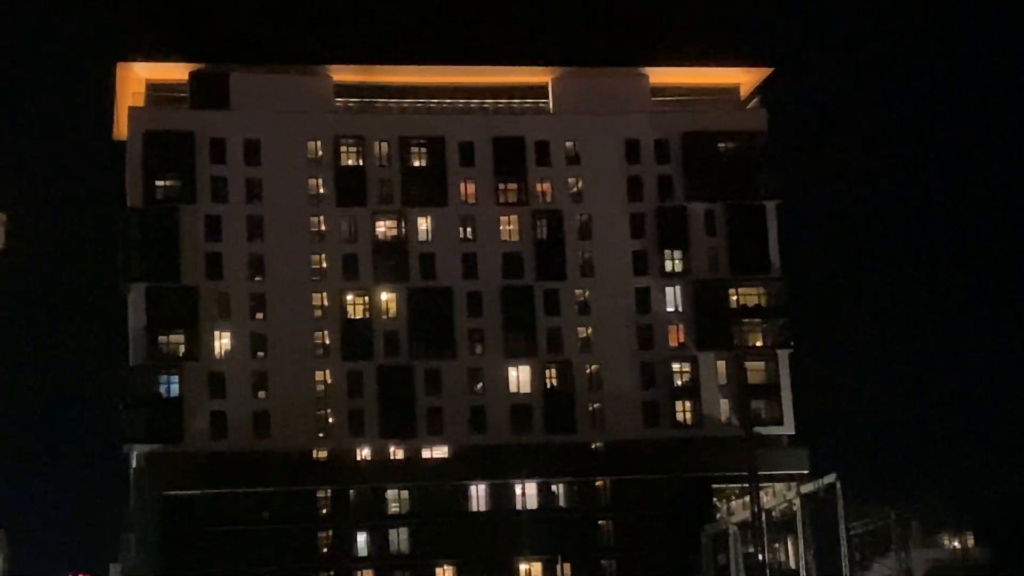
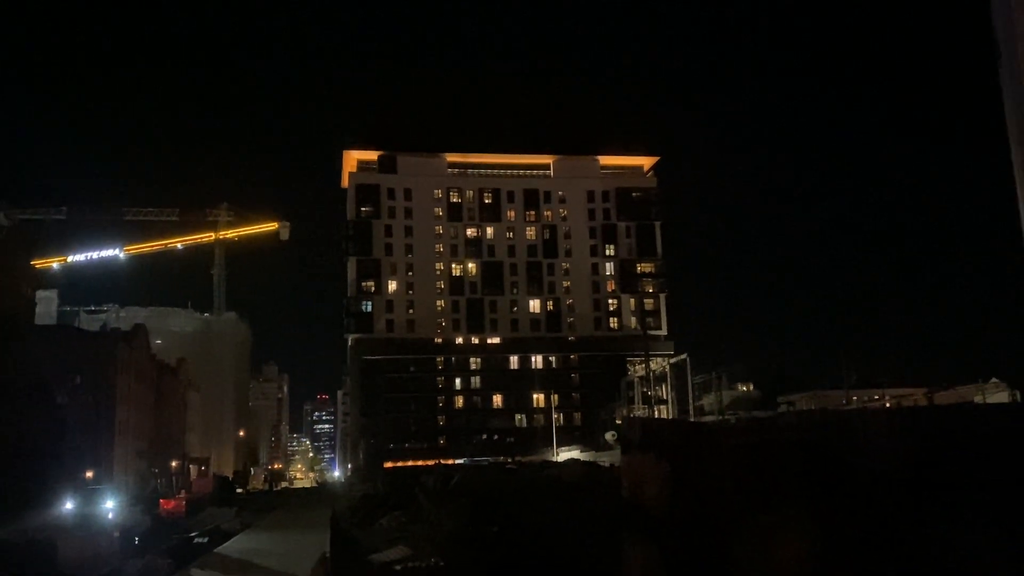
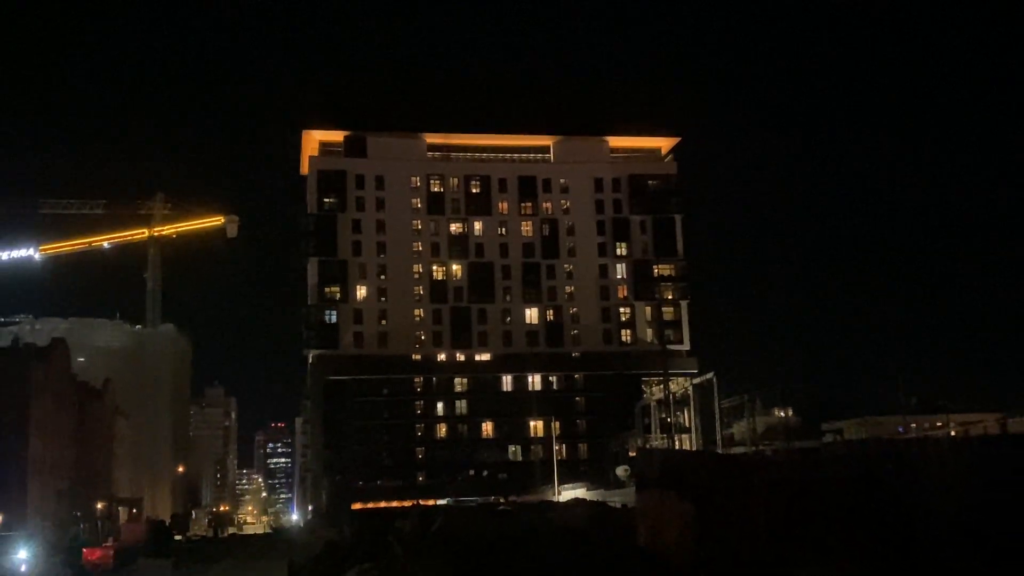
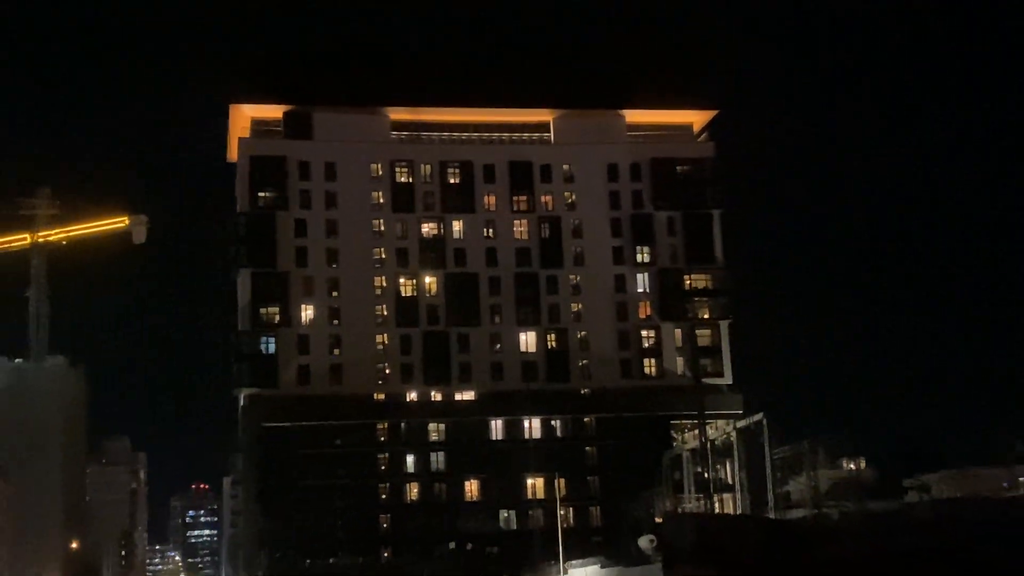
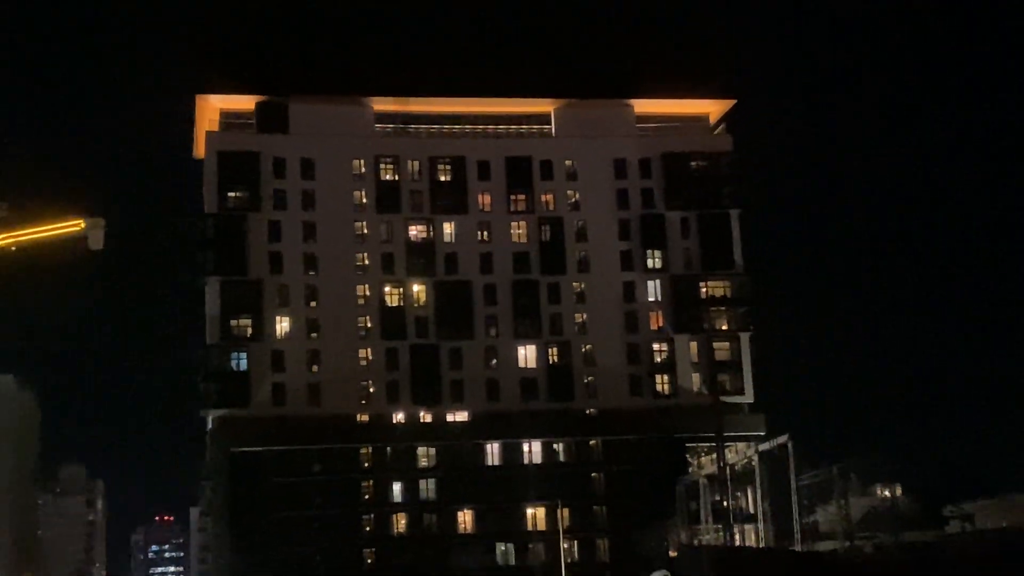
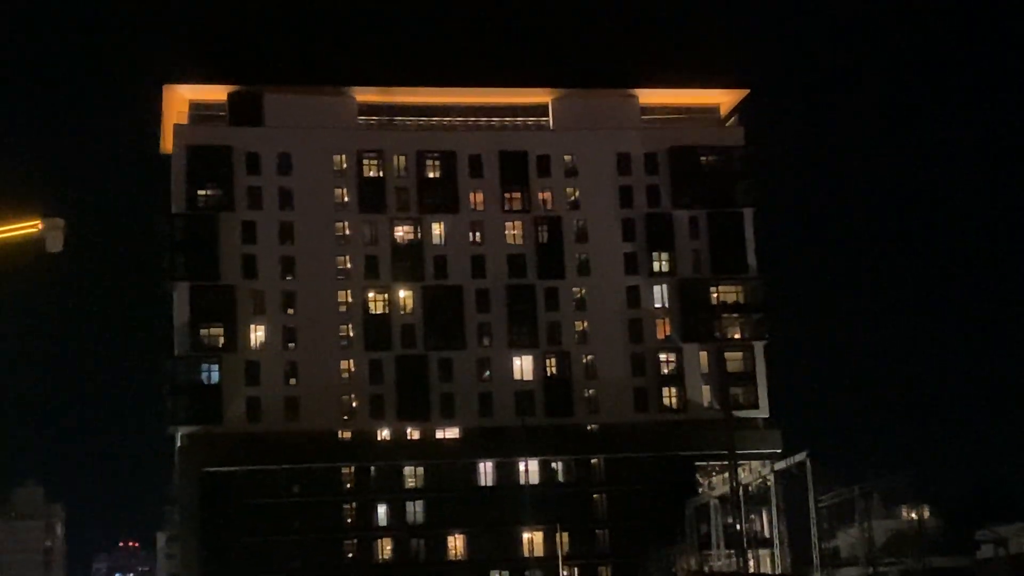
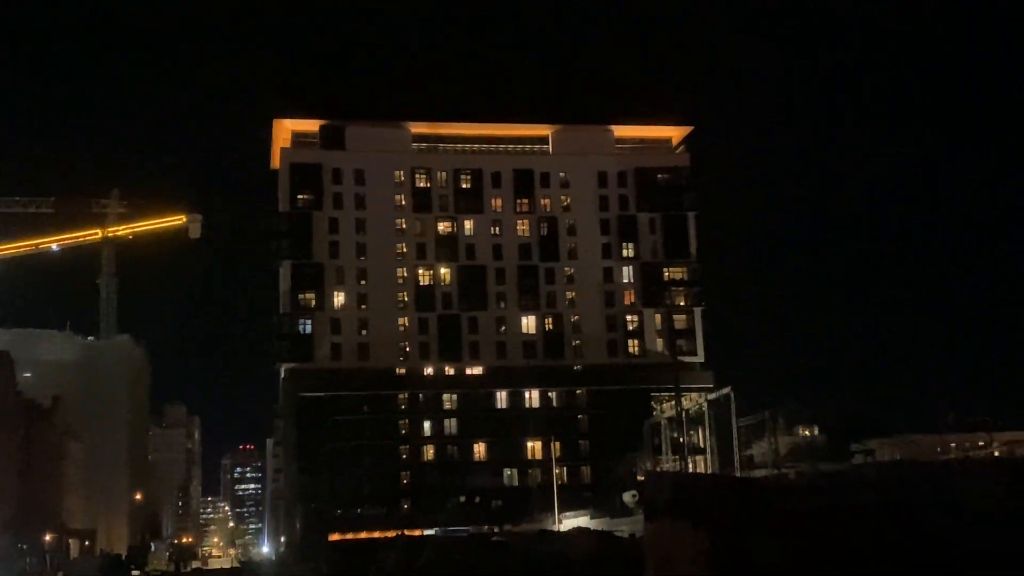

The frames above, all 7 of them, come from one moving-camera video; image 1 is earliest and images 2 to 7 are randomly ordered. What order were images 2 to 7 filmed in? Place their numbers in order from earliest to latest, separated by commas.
6, 5, 4, 7, 3, 2
